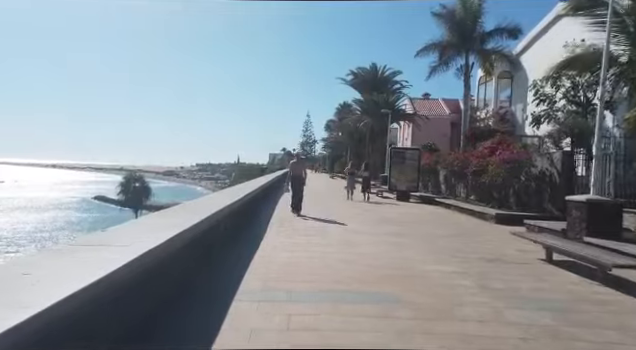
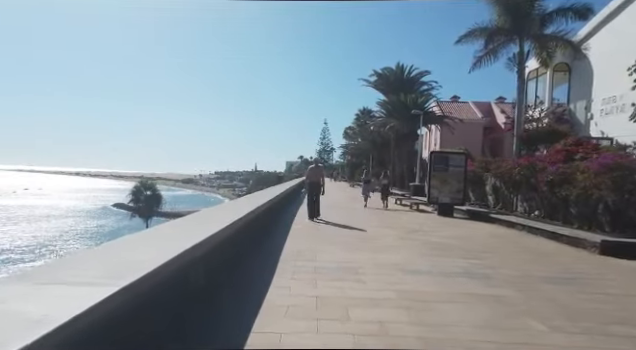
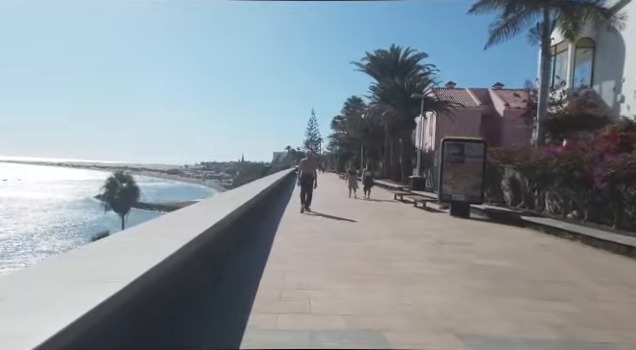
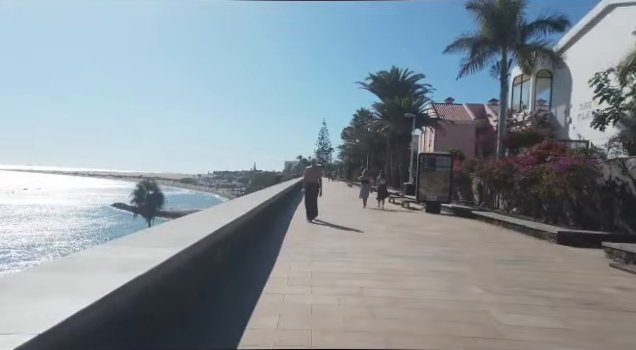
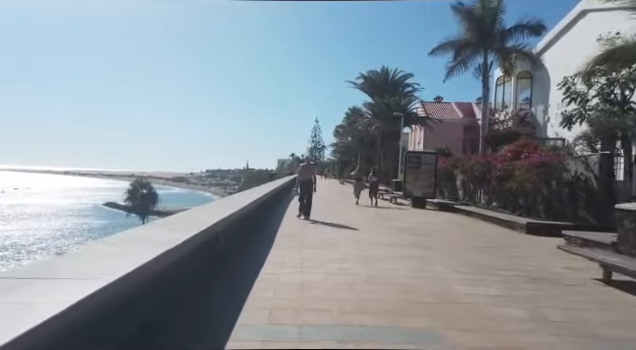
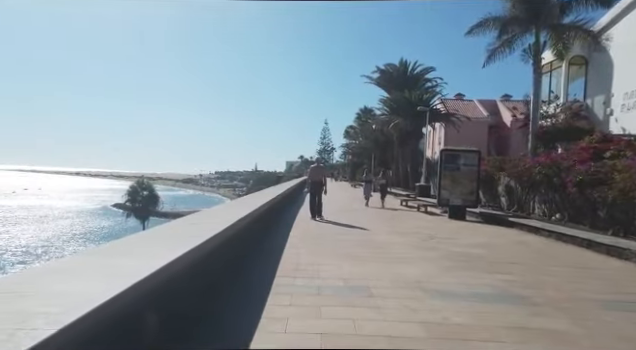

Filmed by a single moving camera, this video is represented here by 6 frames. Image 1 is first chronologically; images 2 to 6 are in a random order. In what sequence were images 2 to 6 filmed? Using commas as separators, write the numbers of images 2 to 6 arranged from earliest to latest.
5, 4, 2, 6, 3
